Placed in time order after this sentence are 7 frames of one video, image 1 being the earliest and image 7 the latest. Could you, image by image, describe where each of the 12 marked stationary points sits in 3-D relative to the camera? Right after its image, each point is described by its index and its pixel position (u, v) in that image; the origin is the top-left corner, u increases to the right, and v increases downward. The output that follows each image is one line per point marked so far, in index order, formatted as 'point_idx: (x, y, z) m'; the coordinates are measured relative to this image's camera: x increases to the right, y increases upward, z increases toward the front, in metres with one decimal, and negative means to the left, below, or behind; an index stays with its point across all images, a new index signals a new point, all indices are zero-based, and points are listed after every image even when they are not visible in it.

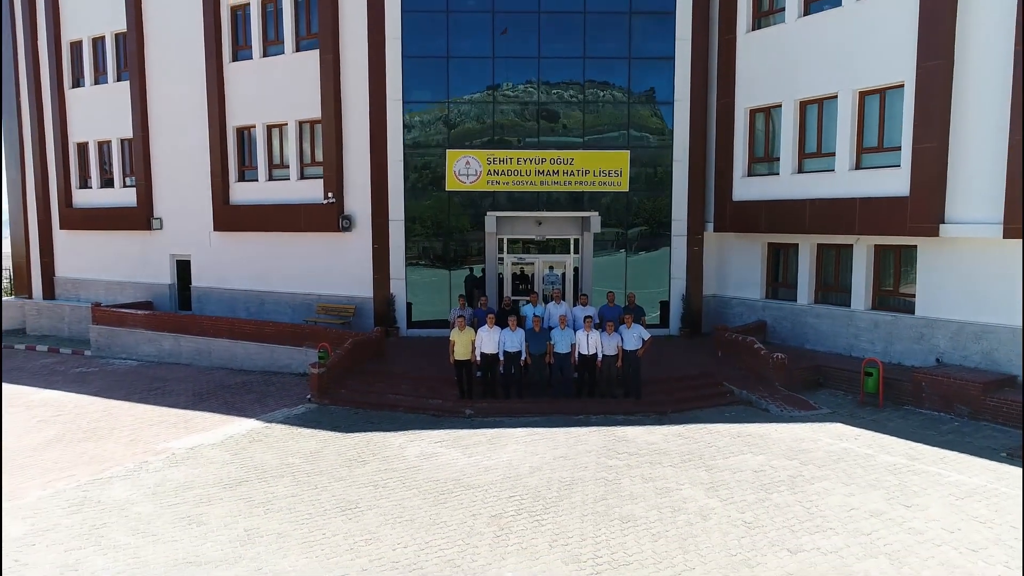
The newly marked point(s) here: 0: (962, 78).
0: (+7.8, +3.6, +11.3) m
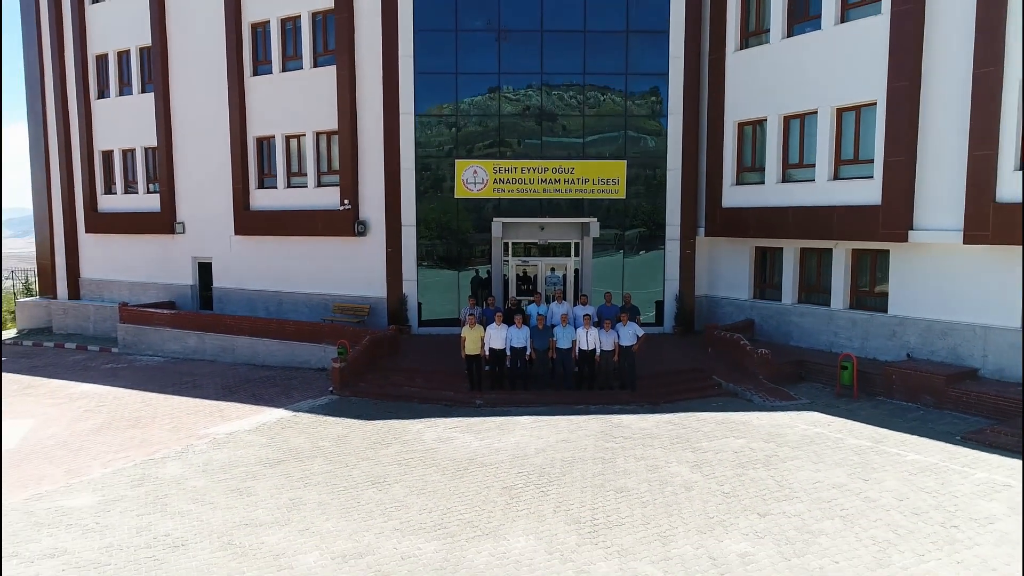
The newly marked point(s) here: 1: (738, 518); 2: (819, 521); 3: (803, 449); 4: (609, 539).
0: (+7.9, +3.6, +12.4) m
1: (+2.6, -2.6, +7.5) m
2: (+3.5, -2.6, +7.4) m
3: (+4.4, -2.4, +9.9) m
4: (+1.0, -2.7, +7.0) m
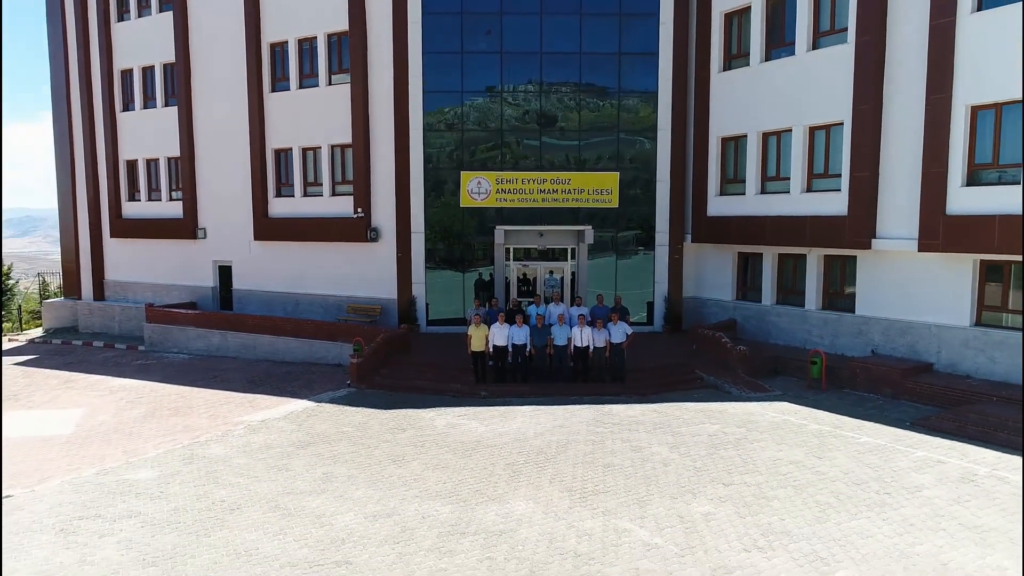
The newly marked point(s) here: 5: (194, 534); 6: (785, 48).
0: (+8.0, +3.5, +13.8) m
1: (+2.6, -2.7, +8.9) m
2: (+3.5, -2.7, +8.7) m
3: (+4.4, -2.5, +11.2) m
4: (+1.1, -2.7, +8.4) m
5: (-3.8, -2.9, +7.8) m
6: (+6.6, +5.9, +15.9) m
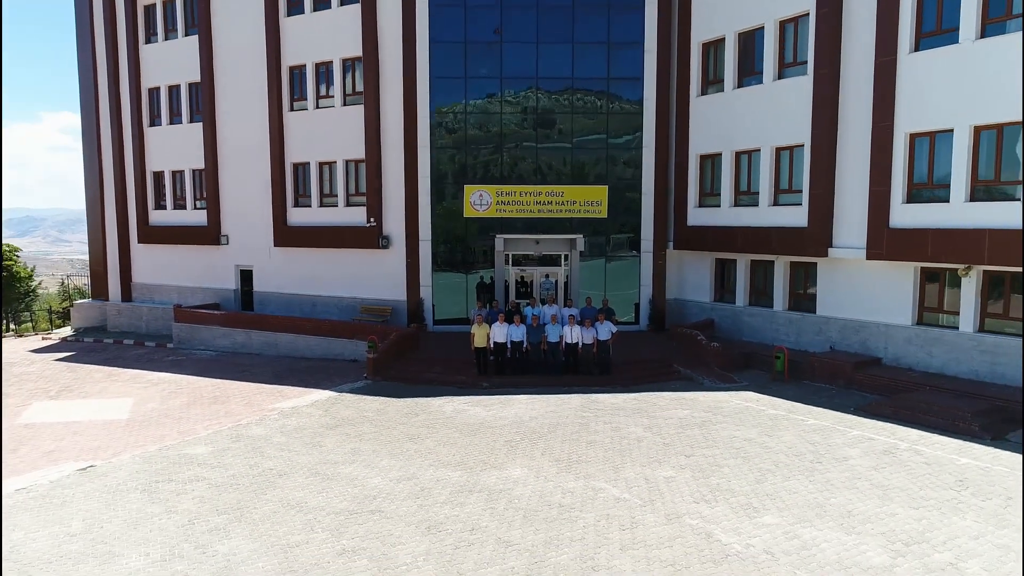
0: (+7.9, +3.4, +15.6) m
1: (+2.6, -2.8, +10.7) m
2: (+3.5, -2.8, +10.6) m
3: (+4.4, -2.6, +13.1) m
4: (+1.0, -2.8, +10.2) m
5: (-3.8, -3.0, +9.6) m
6: (+6.6, +5.8, +17.7) m
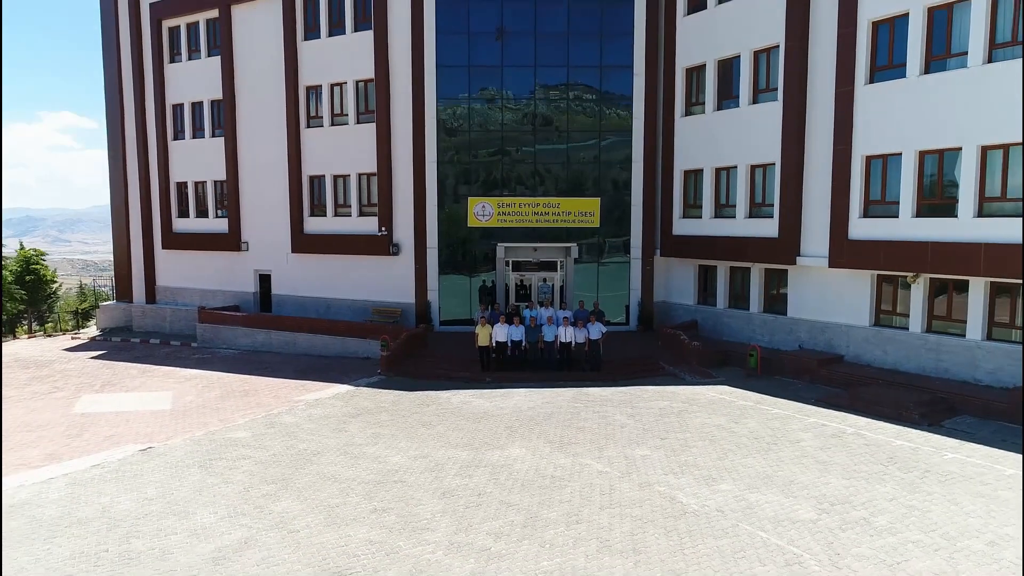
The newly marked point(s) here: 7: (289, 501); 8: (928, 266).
0: (+7.9, +3.3, +17.4) m
1: (+2.6, -2.9, +12.5) m
2: (+3.5, -2.9, +12.4) m
3: (+4.4, -2.7, +14.8) m
4: (+1.0, -3.0, +12.0) m
5: (-3.8, -3.1, +11.4) m
6: (+6.6, +5.6, +19.5) m
7: (-3.4, -3.3, +9.9) m
8: (+9.5, +0.5, +14.8) m
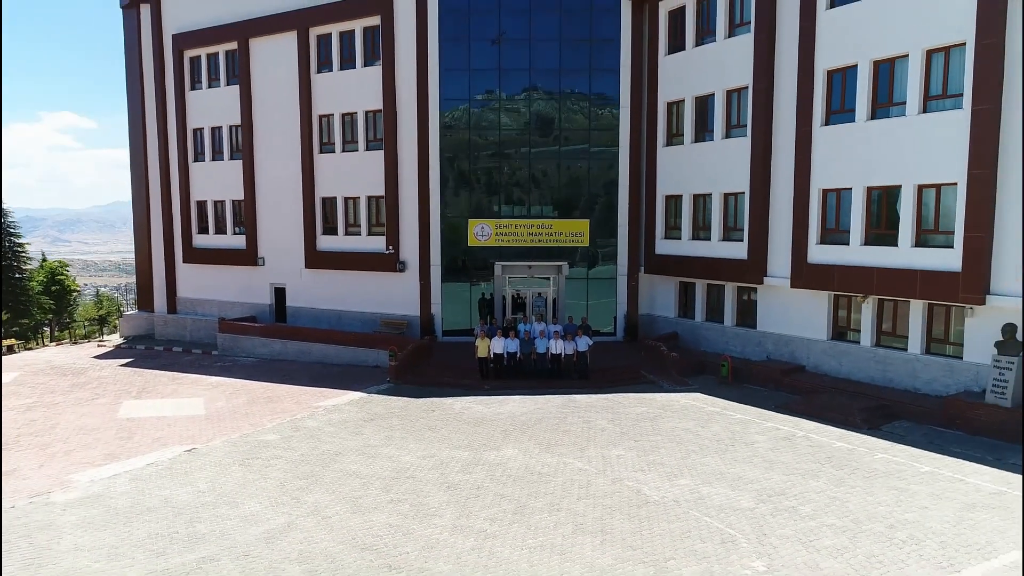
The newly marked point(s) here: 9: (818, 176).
0: (+7.8, +2.8, +19.4) m
1: (+2.5, -3.4, +14.5) m
2: (+3.4, -3.4, +14.4) m
3: (+4.3, -3.2, +16.8) m
4: (+0.9, -3.5, +14.0) m
5: (-4.0, -3.7, +13.4) m
6: (+6.5, +5.1, +21.5) m
7: (-3.5, -3.8, +11.9) m
8: (+9.4, 0.0, +16.8) m
9: (+8.5, +3.1, +18.1) m
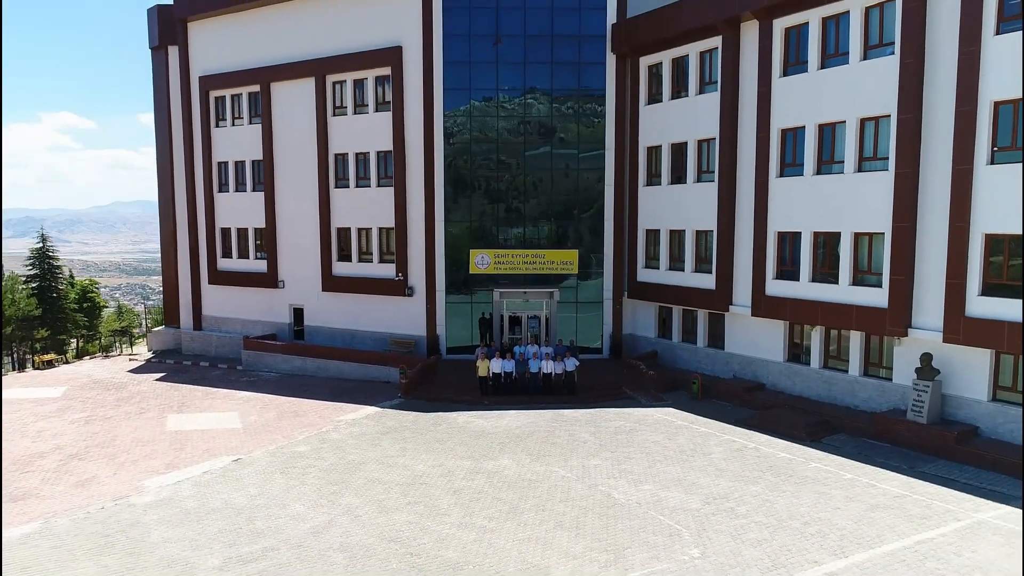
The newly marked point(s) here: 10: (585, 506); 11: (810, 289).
0: (+7.7, +1.8, +22.1) m
1: (+2.4, -4.4, +17.2) m
2: (+3.2, -4.4, +17.1) m
3: (+4.2, -4.1, +19.6) m
4: (+0.8, -4.4, +16.7) m
5: (-4.1, -4.6, +16.1) m
6: (+6.4, +4.2, +24.2) m
7: (-3.6, -4.7, +14.6) m
8: (+9.2, -0.9, +19.5) m
9: (+8.4, +2.2, +20.8) m
10: (+1.5, -4.6, +13.7) m
11: (+9.2, -0.1, +19.9) m
